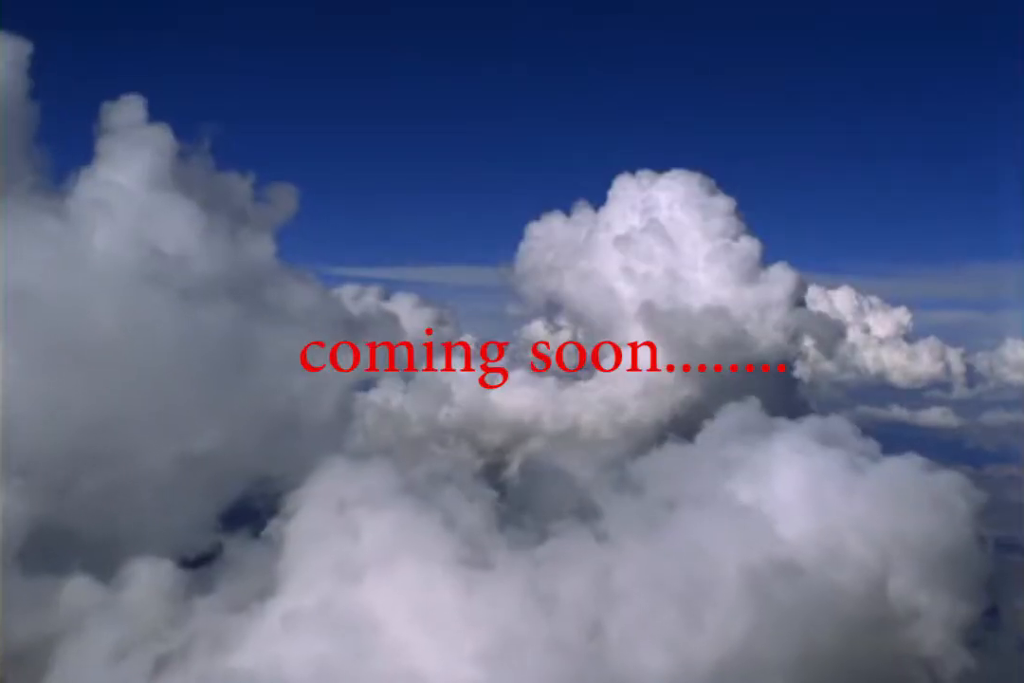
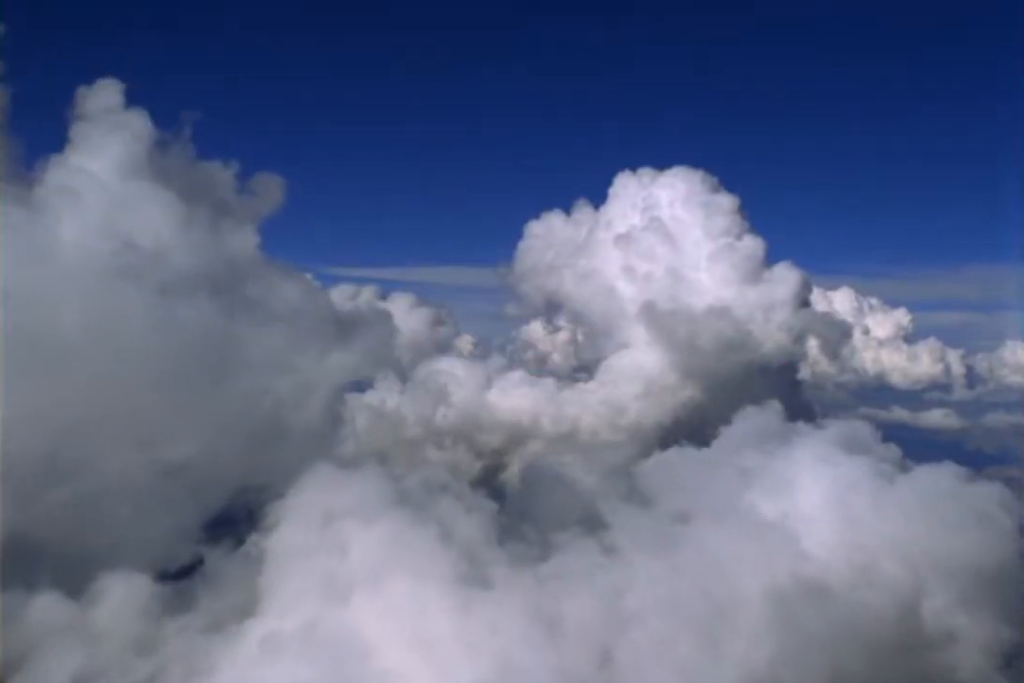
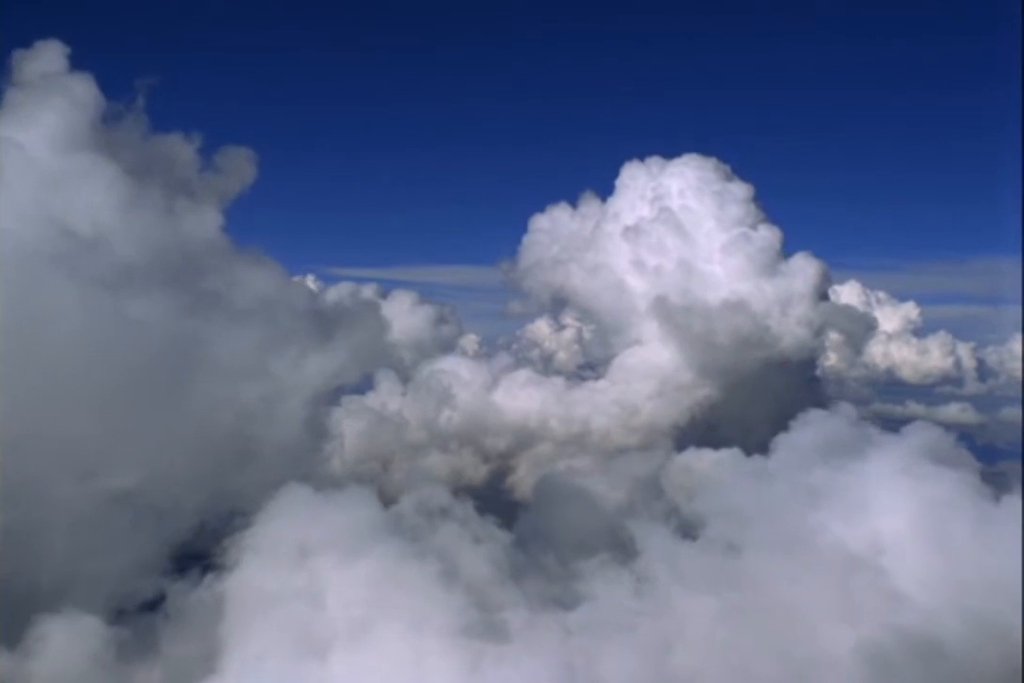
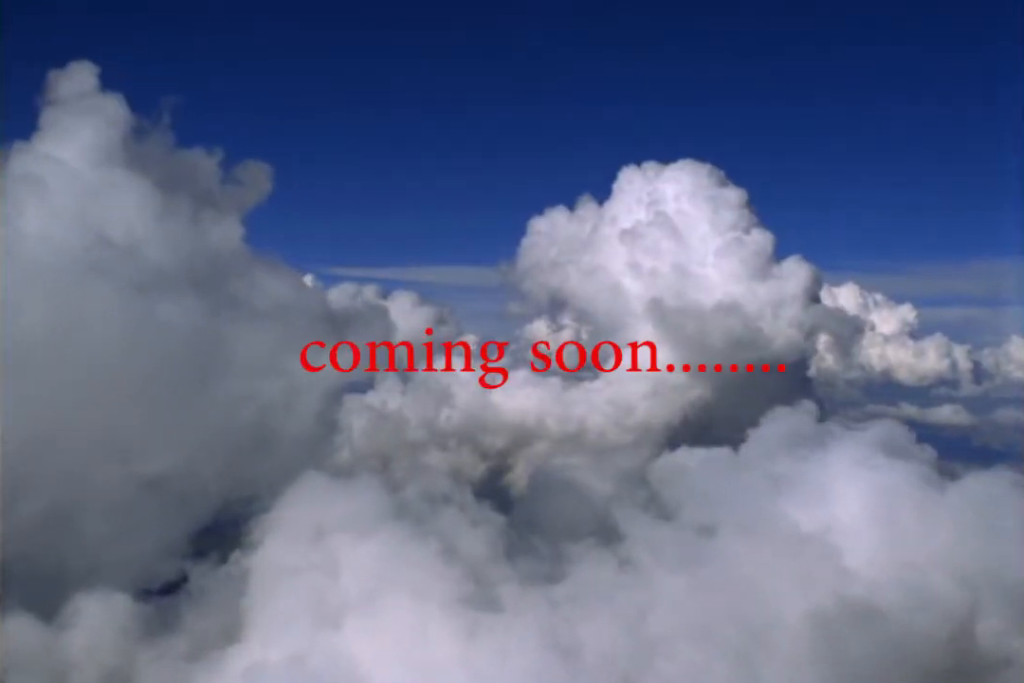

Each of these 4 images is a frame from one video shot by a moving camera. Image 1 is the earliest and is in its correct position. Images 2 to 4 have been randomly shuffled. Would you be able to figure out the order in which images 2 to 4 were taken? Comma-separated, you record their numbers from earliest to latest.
2, 4, 3
